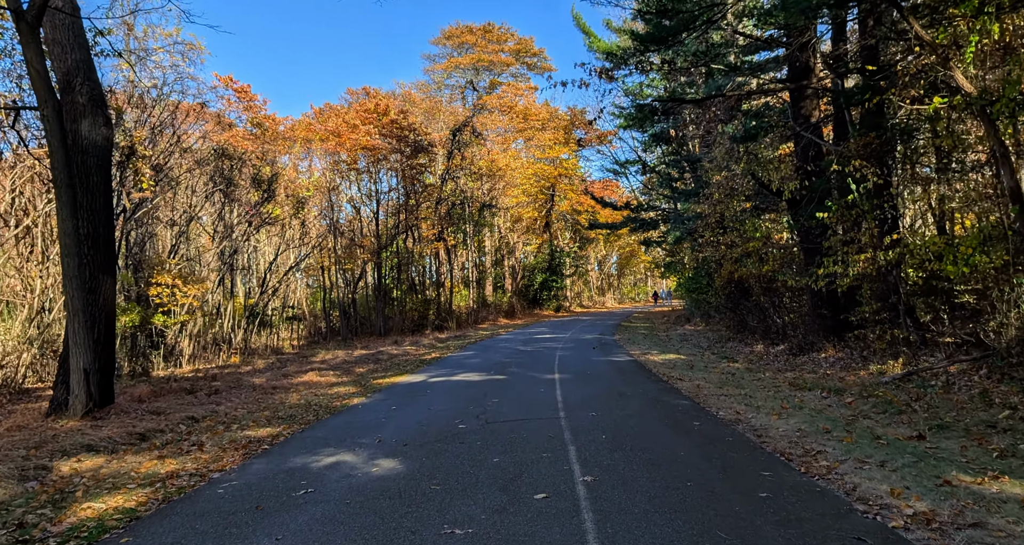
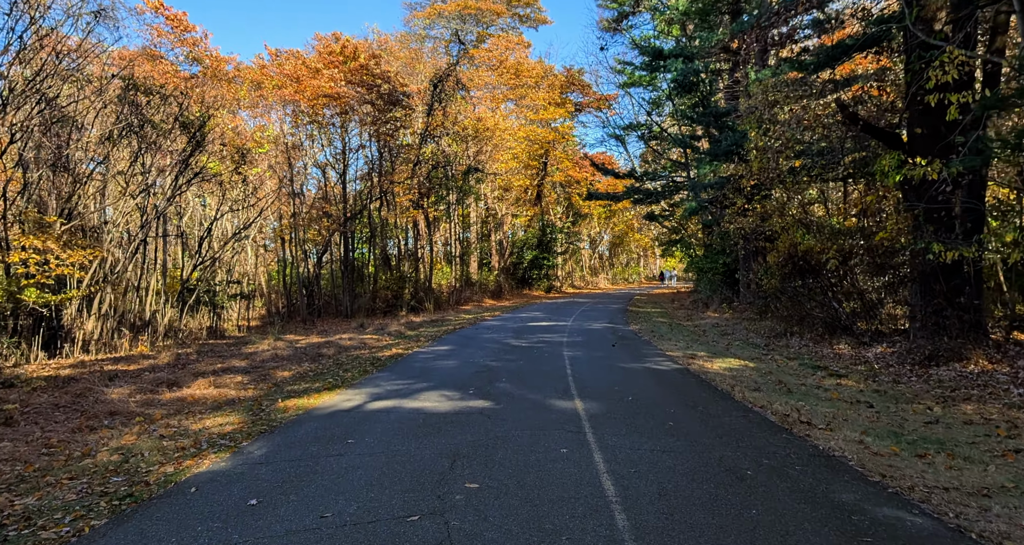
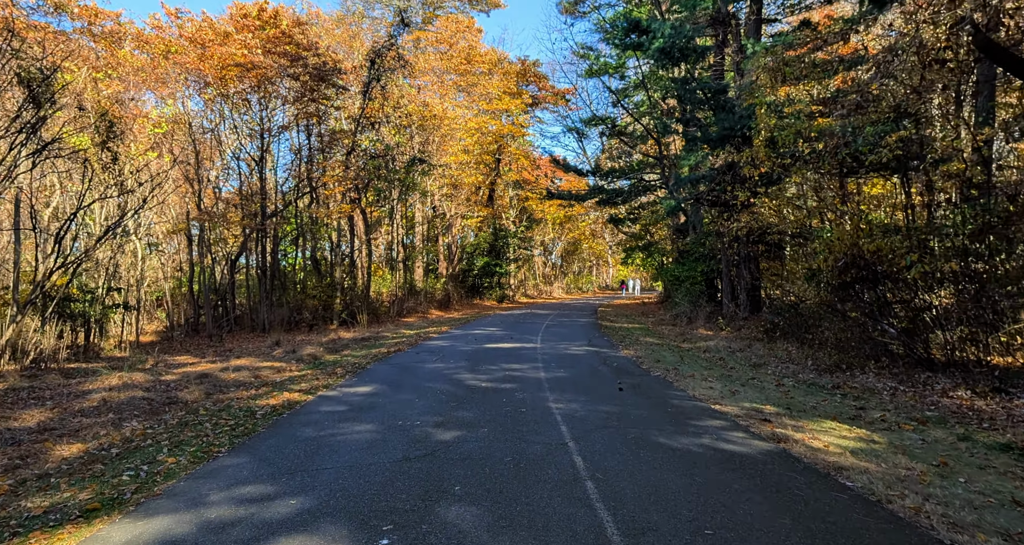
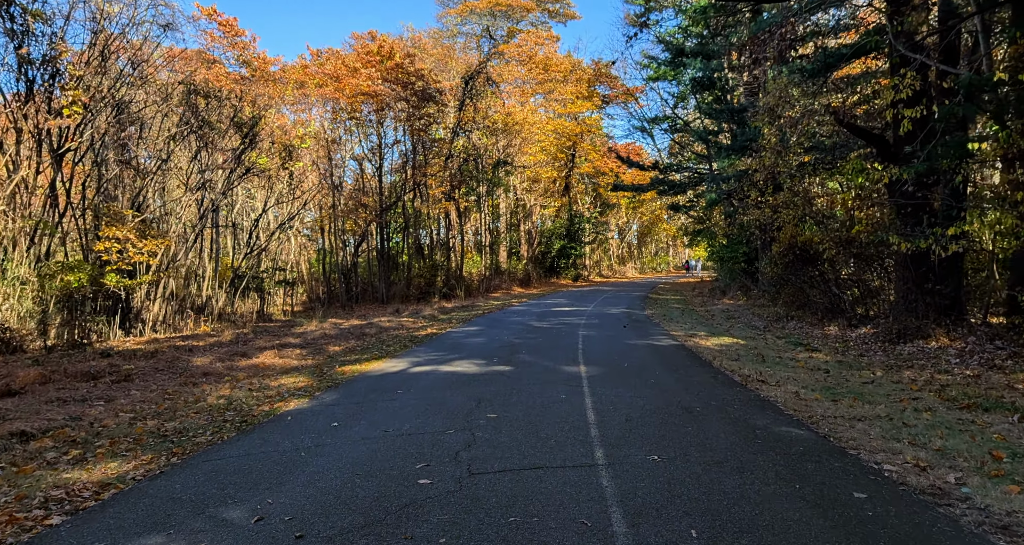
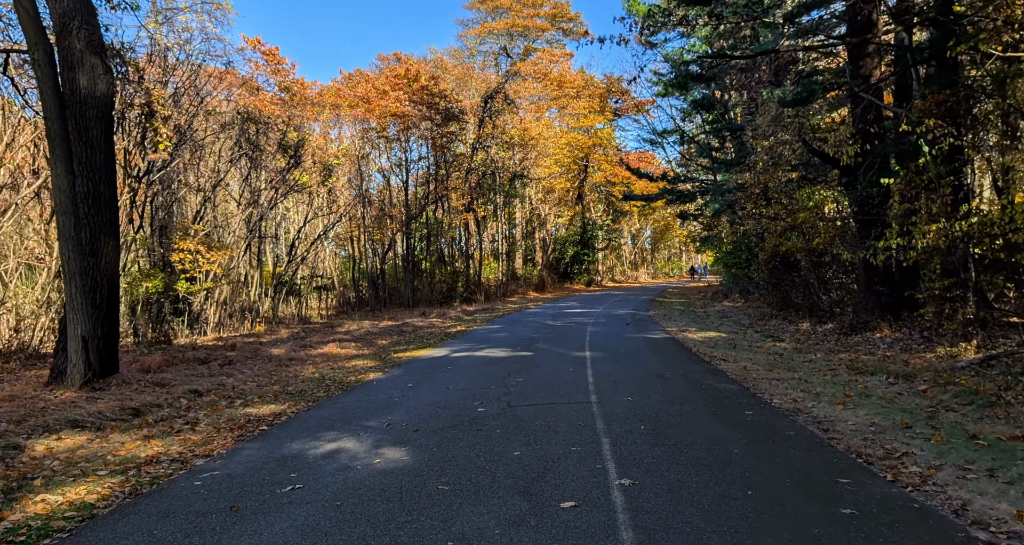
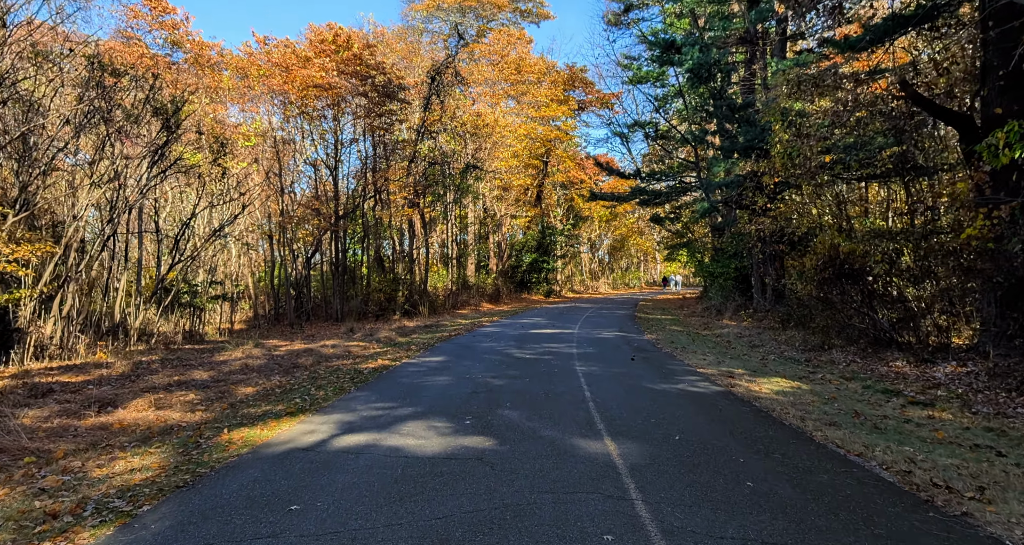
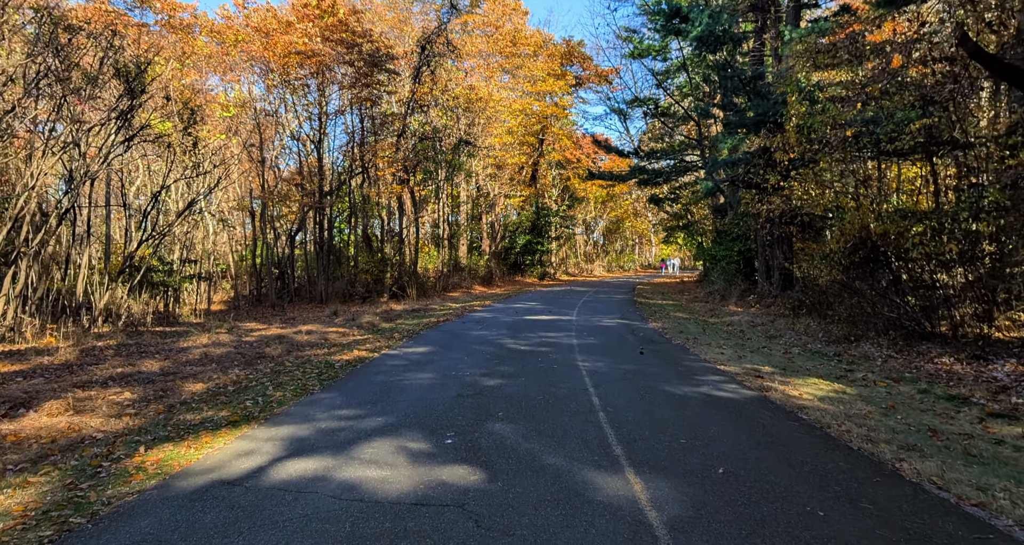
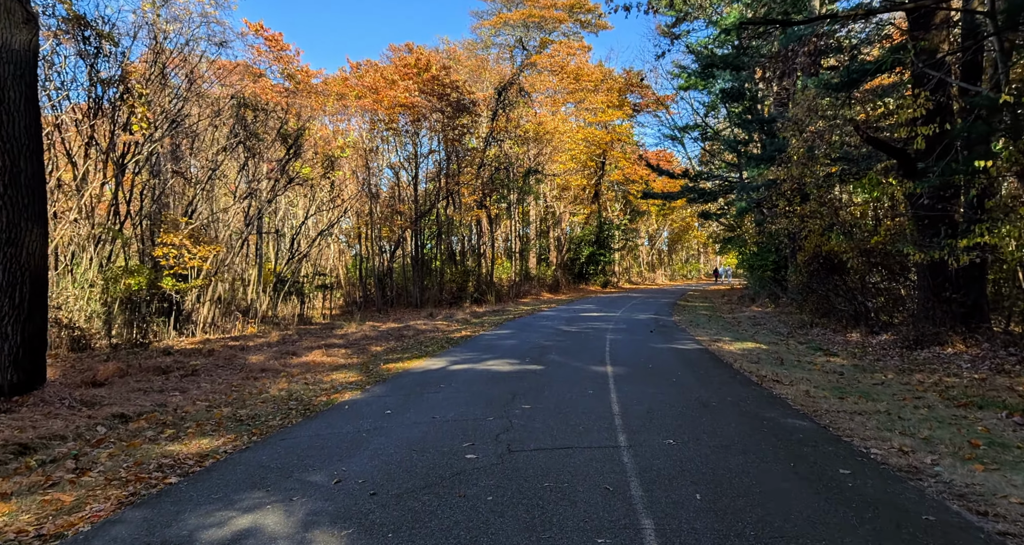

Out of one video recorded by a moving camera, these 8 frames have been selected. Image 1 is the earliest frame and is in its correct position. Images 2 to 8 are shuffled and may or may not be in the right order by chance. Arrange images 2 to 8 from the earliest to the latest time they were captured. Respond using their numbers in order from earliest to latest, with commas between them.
5, 8, 4, 2, 6, 7, 3
